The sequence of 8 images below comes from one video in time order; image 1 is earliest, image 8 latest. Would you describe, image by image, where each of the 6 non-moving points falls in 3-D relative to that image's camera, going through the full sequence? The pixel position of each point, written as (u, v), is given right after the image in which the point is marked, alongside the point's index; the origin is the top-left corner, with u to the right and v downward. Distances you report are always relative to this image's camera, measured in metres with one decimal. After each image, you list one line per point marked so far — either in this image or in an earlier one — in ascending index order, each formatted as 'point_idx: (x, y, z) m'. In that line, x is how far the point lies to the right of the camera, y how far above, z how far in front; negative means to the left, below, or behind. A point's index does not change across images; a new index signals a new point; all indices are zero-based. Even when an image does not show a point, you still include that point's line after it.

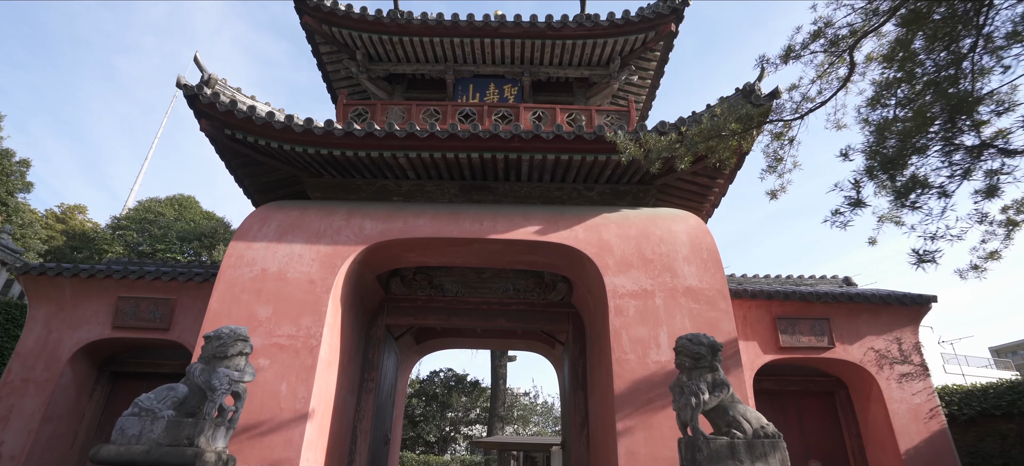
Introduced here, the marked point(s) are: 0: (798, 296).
0: (+3.5, -0.8, +6.0) m
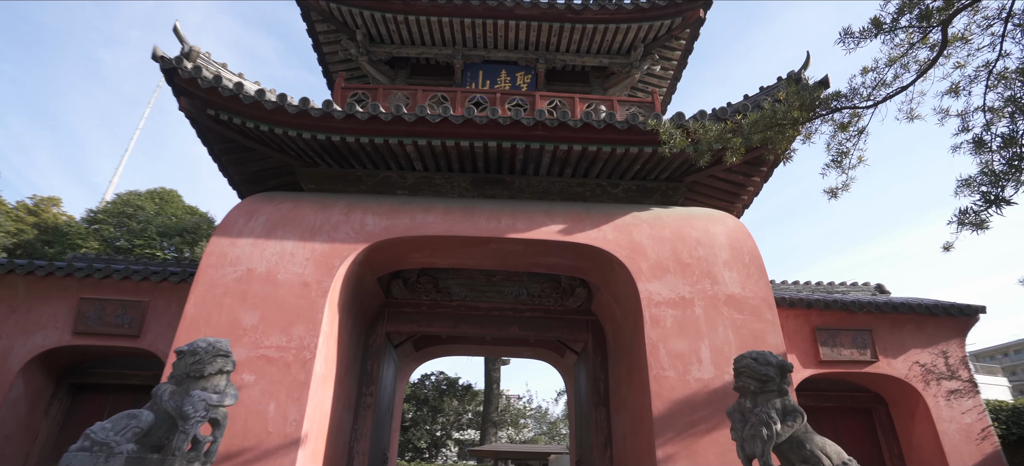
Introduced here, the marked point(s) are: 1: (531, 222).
0: (+3.7, -0.8, +5.5) m
1: (+0.2, +0.1, +4.9) m
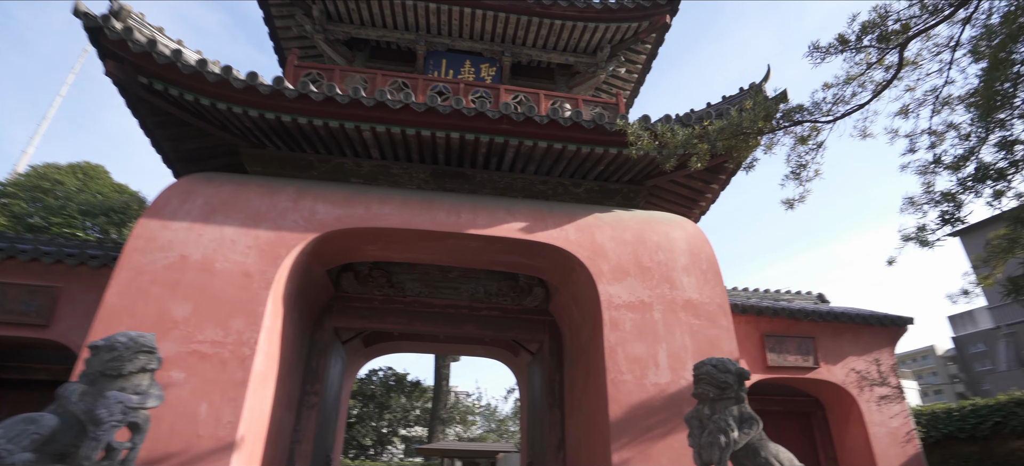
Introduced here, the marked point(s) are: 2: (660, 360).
0: (+3.2, -0.9, +5.7) m
1: (-0.2, +0.1, +4.8) m
2: (+1.3, -1.1, +4.2) m
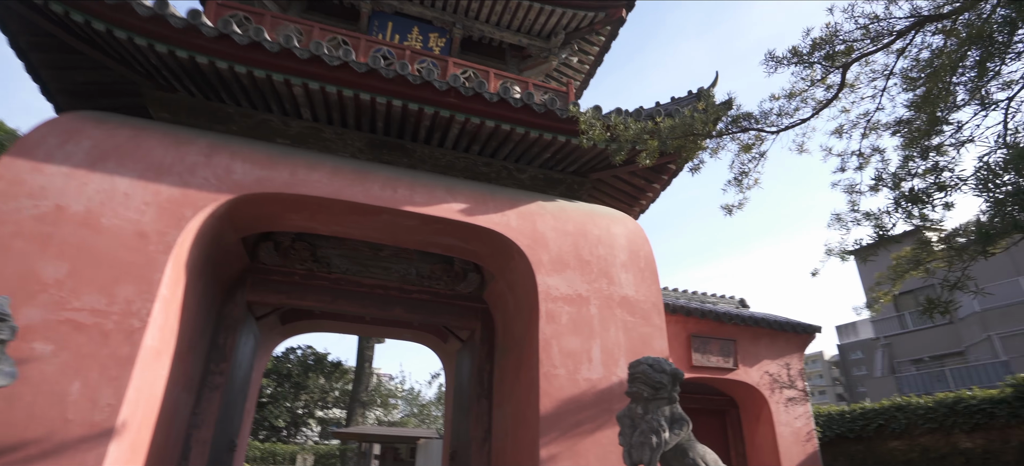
0: (+2.4, -1.0, +5.8) m
1: (-0.7, +0.3, +4.5) m
2: (+0.7, -1.0, +4.1) m
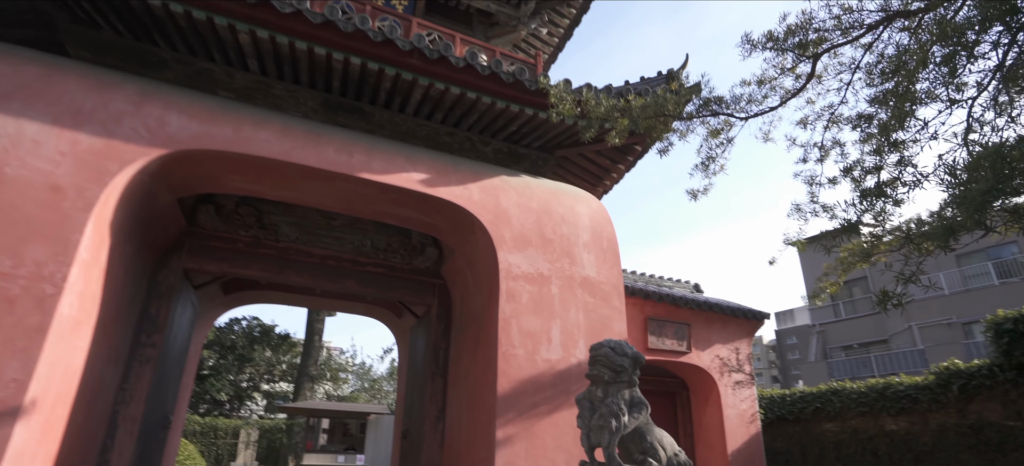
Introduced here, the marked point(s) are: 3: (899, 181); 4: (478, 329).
0: (+1.9, -0.8, +5.9) m
1: (-1.1, +0.6, +4.2) m
2: (+0.3, -0.9, +4.1) m
3: (+2.8, +0.4, +3.6) m
4: (-0.3, -0.8, +4.3) m
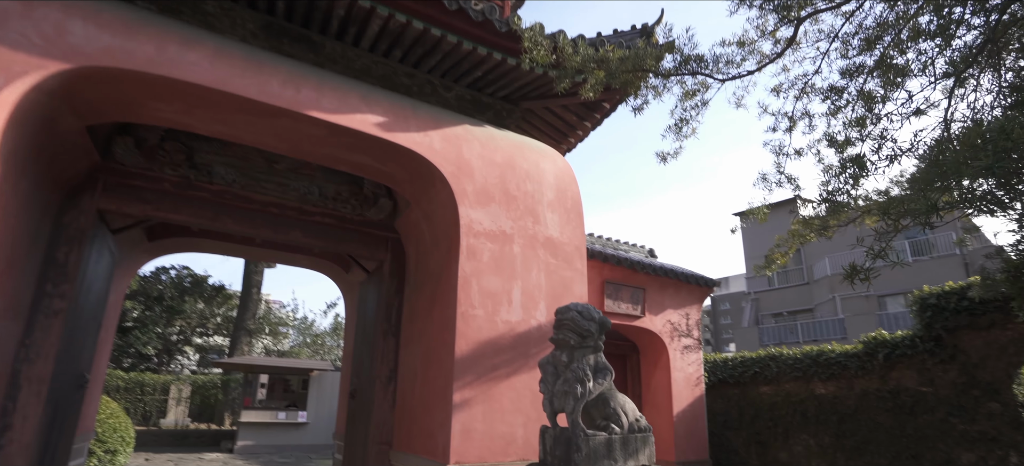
0: (+1.4, -0.4, +5.8) m
1: (-1.3, +1.0, +3.8) m
2: (0.0, -0.5, +3.9) m
3: (+2.6, +0.6, +3.6) m
4: (-0.6, -0.4, +4.0) m
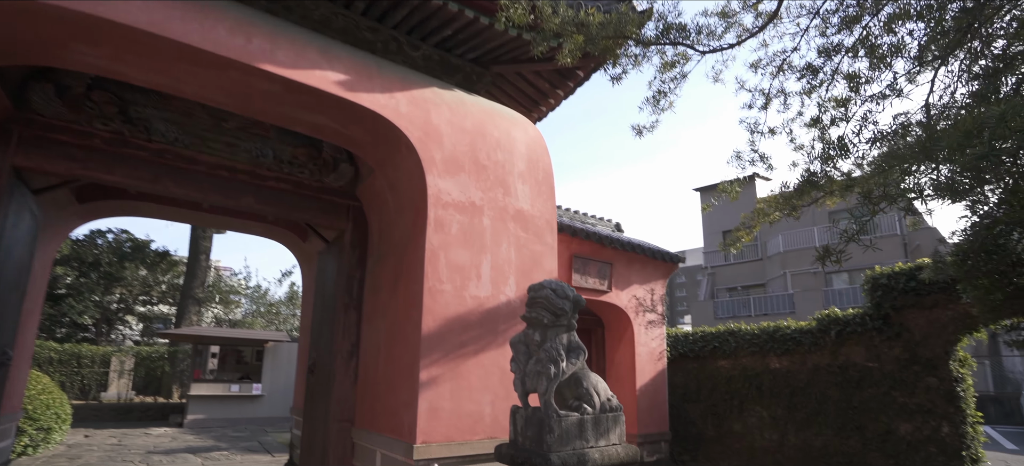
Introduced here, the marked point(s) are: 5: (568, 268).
0: (+1.0, -0.1, +5.8) m
1: (-1.5, +1.2, +3.4) m
2: (-0.2, -0.3, +3.7) m
3: (+2.4, +0.7, +3.5) m
4: (-0.9, -0.2, +3.8) m
5: (+0.7, -0.4, +5.7) m
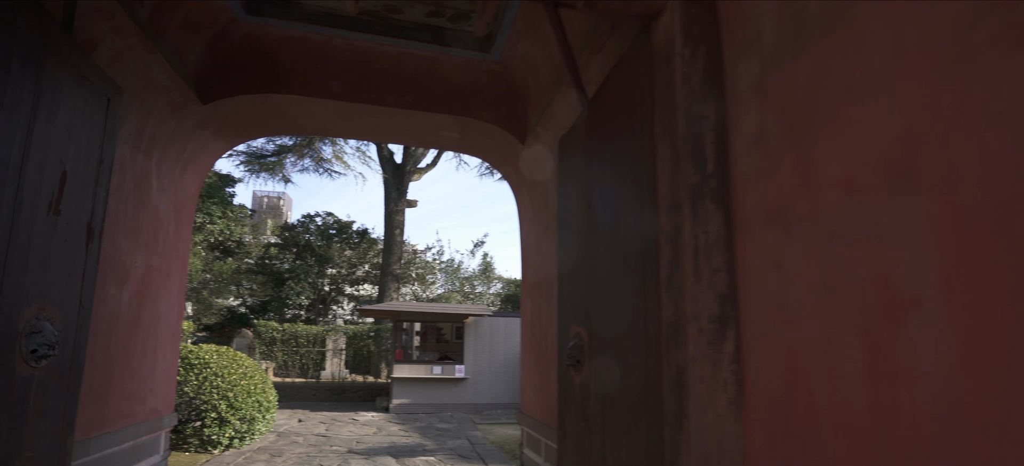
0: (+3.3, +0.9, +2.2) m
1: (+0.1, +2.0, +0.8) m
2: (+1.5, +0.5, +0.6) m
3: (+3.8, +1.7, -0.4) m
4: (+0.9, +0.6, +0.9) m
5: (+3.0, +0.6, +2.2) m
